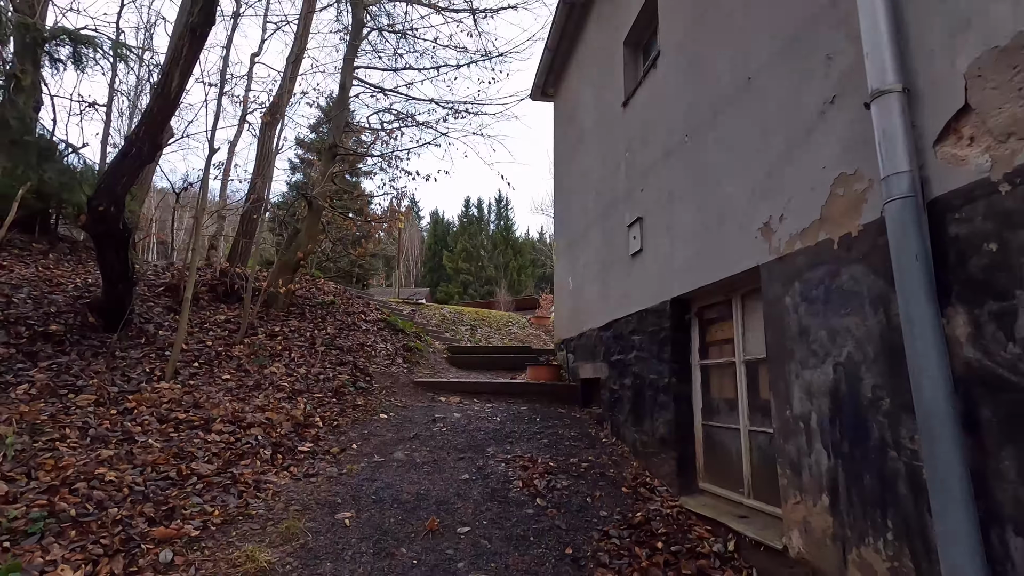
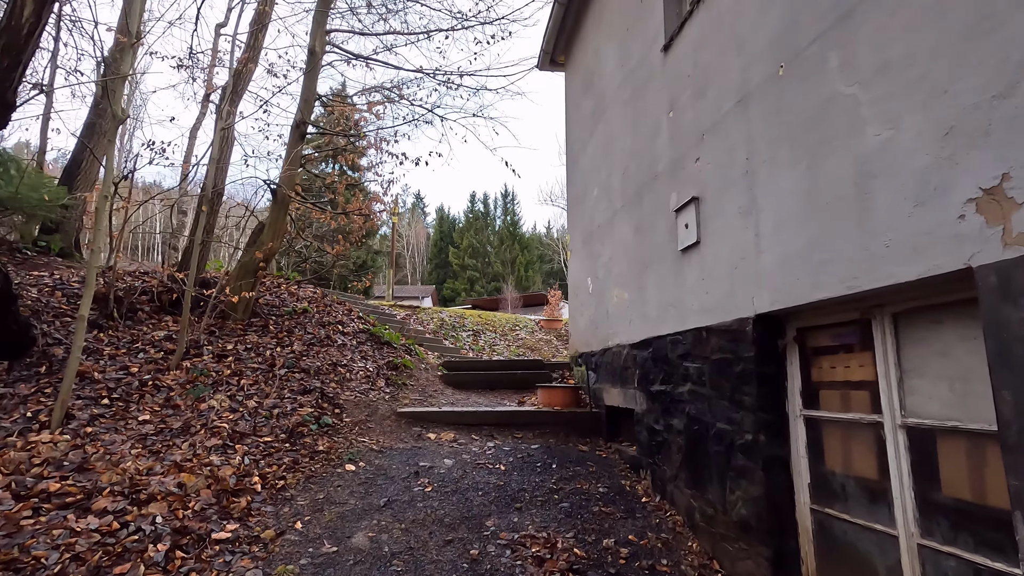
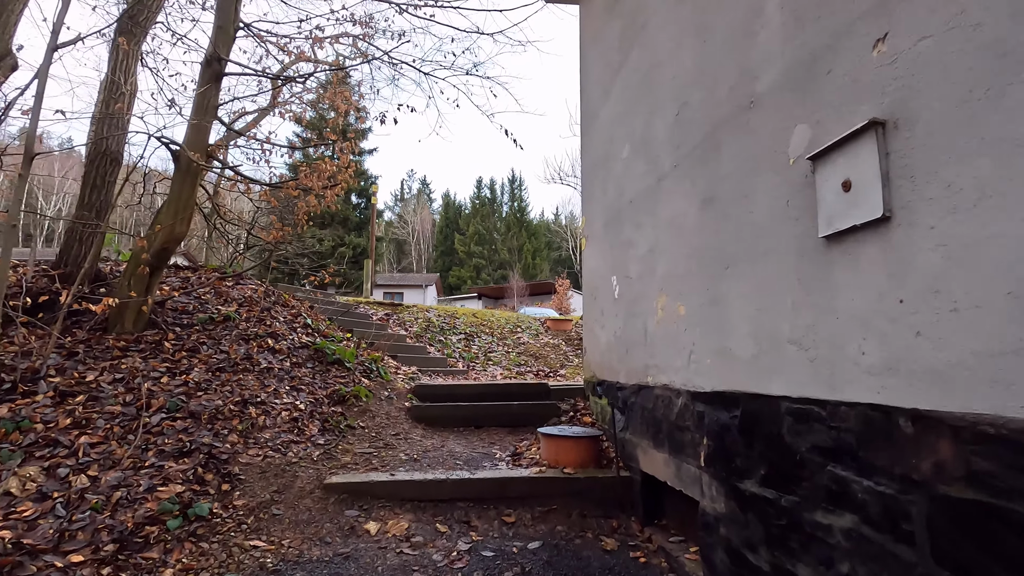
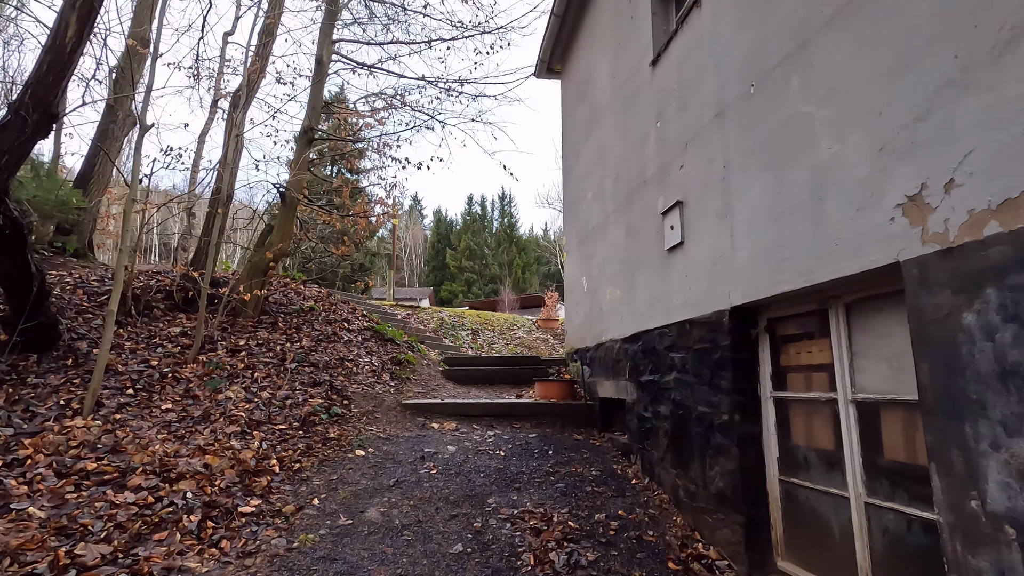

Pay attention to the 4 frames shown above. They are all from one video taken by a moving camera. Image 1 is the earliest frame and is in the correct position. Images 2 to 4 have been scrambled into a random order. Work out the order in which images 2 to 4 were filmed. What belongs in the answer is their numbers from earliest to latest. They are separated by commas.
4, 2, 3
